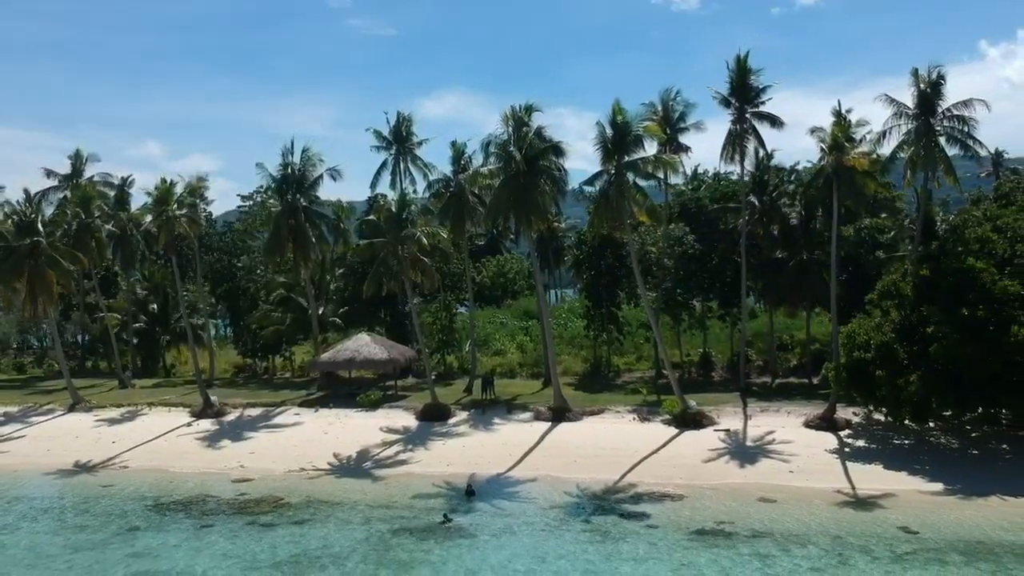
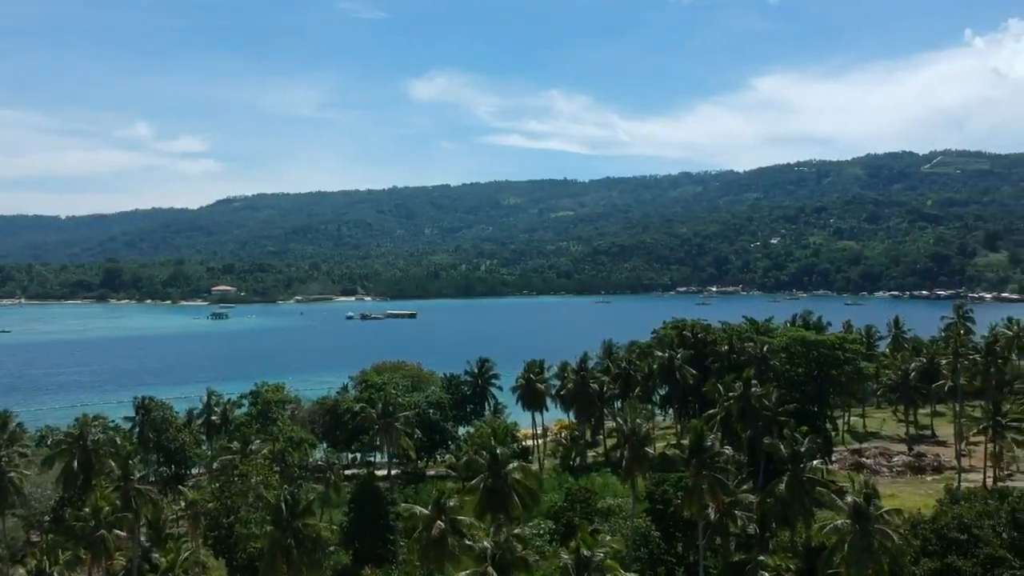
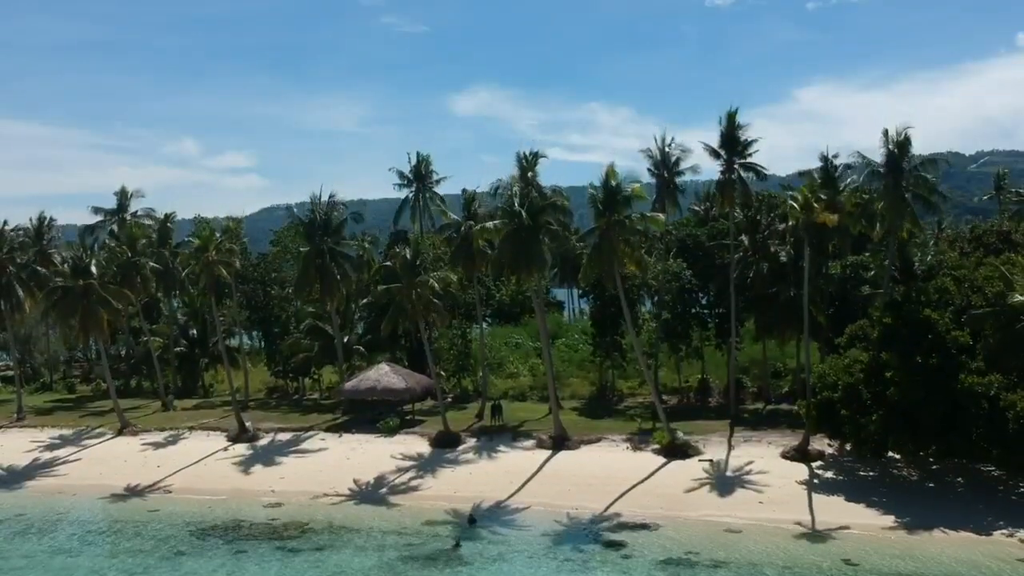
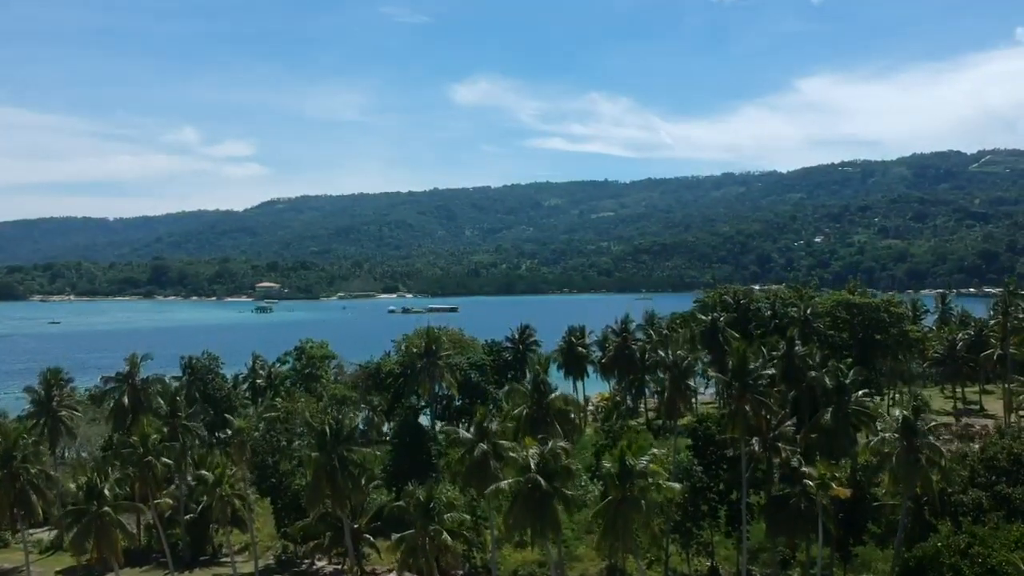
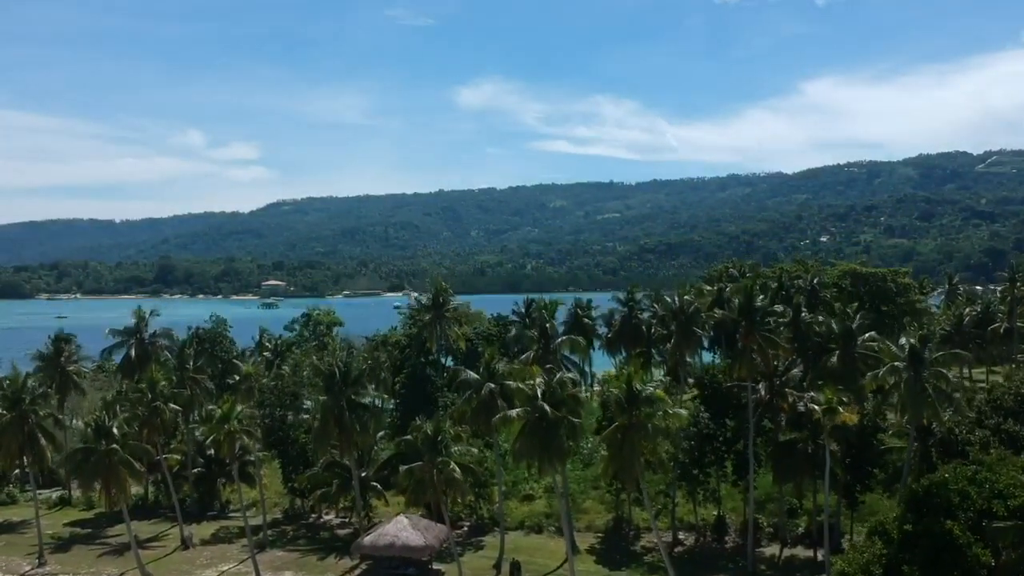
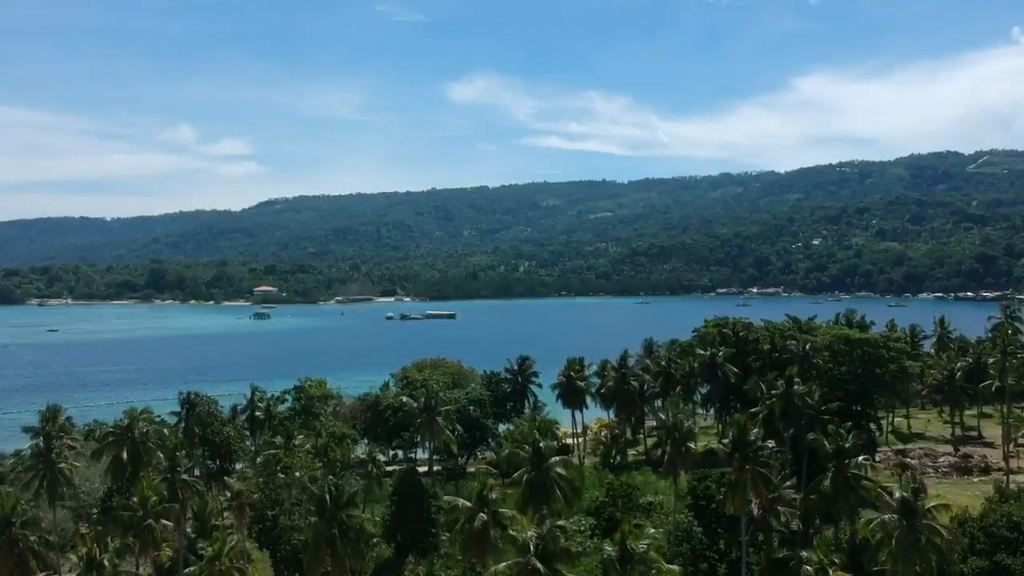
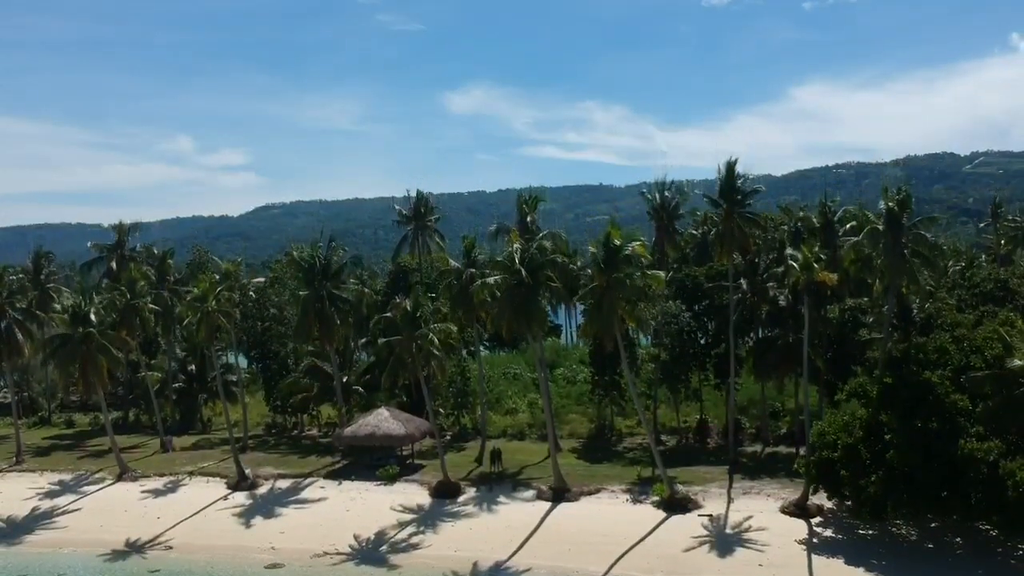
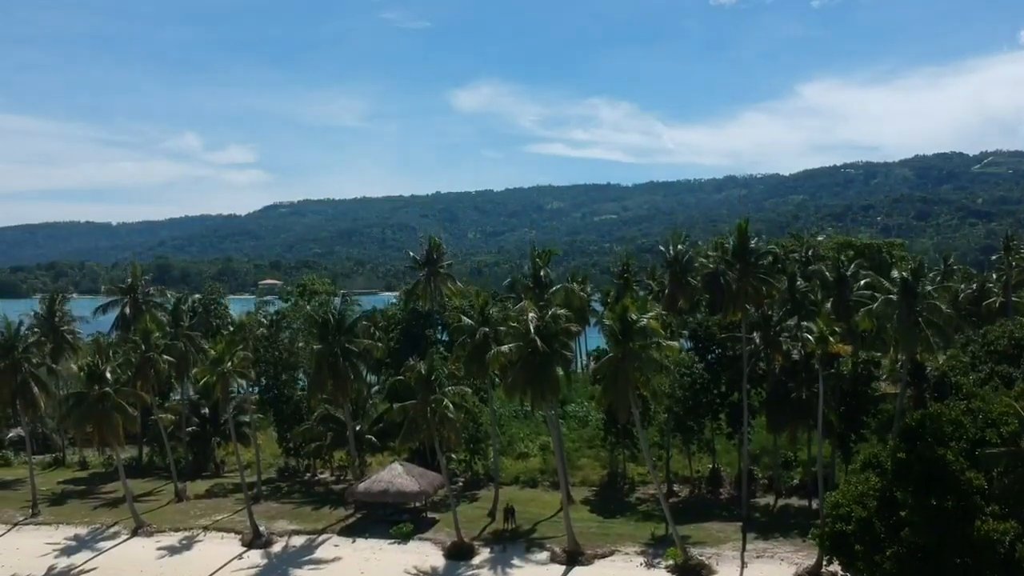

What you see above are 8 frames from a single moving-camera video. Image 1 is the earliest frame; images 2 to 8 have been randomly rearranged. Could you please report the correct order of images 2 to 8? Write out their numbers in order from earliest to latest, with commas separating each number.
3, 7, 8, 5, 4, 6, 2
